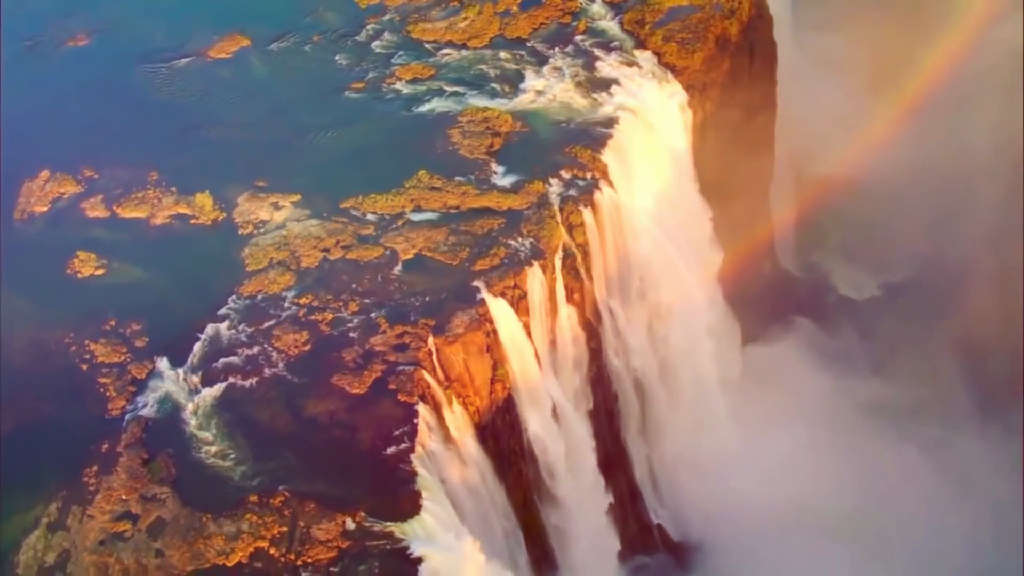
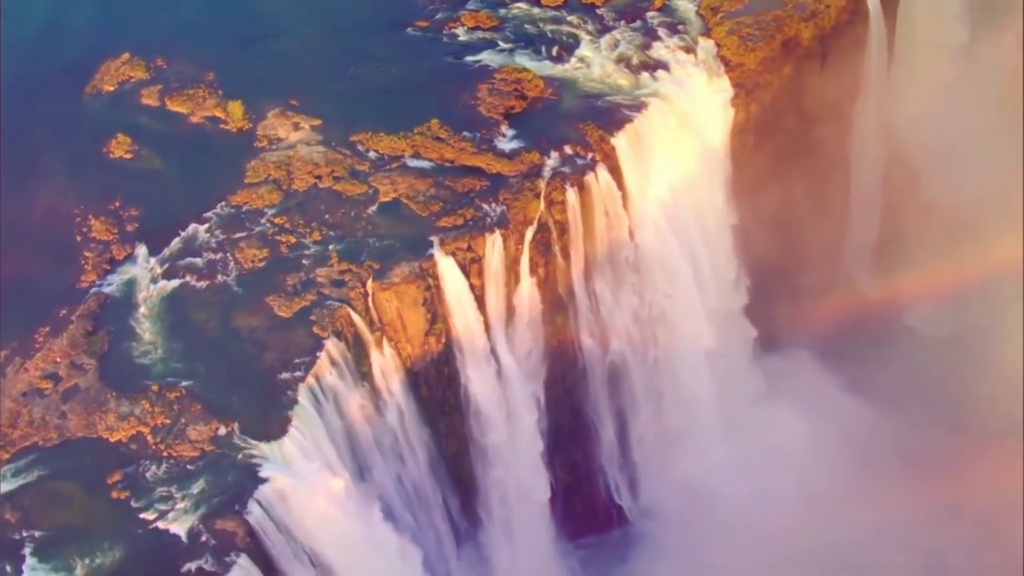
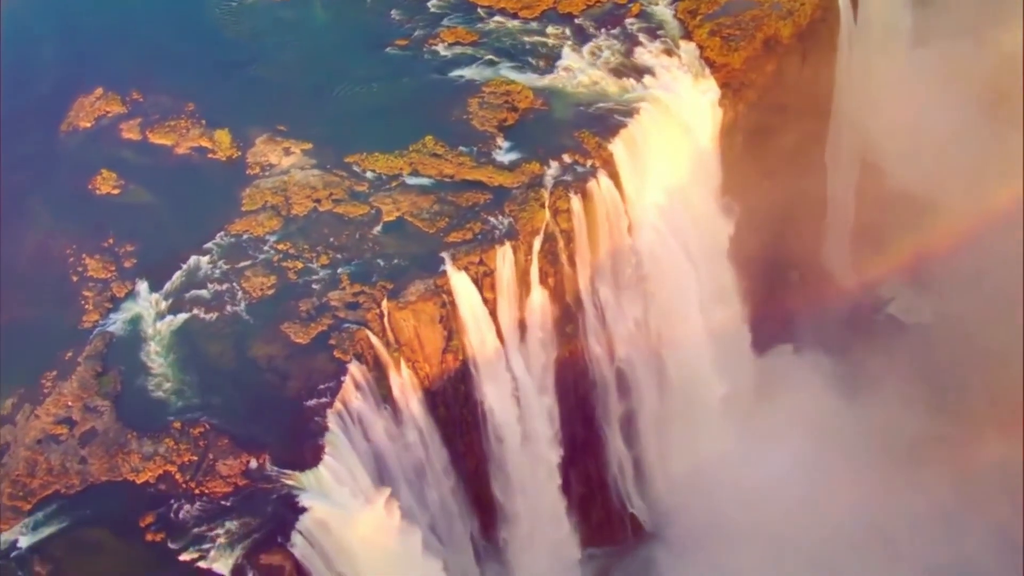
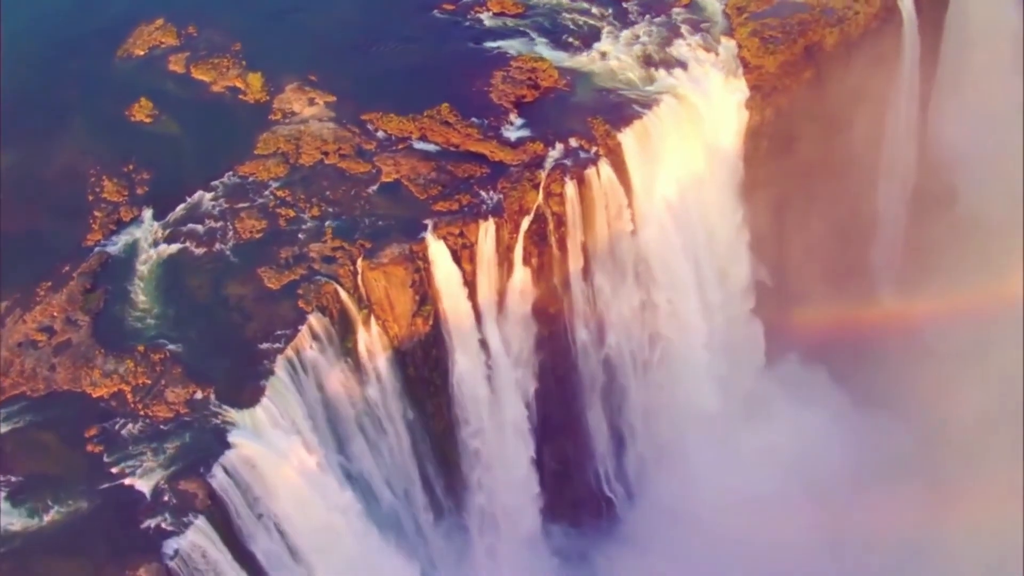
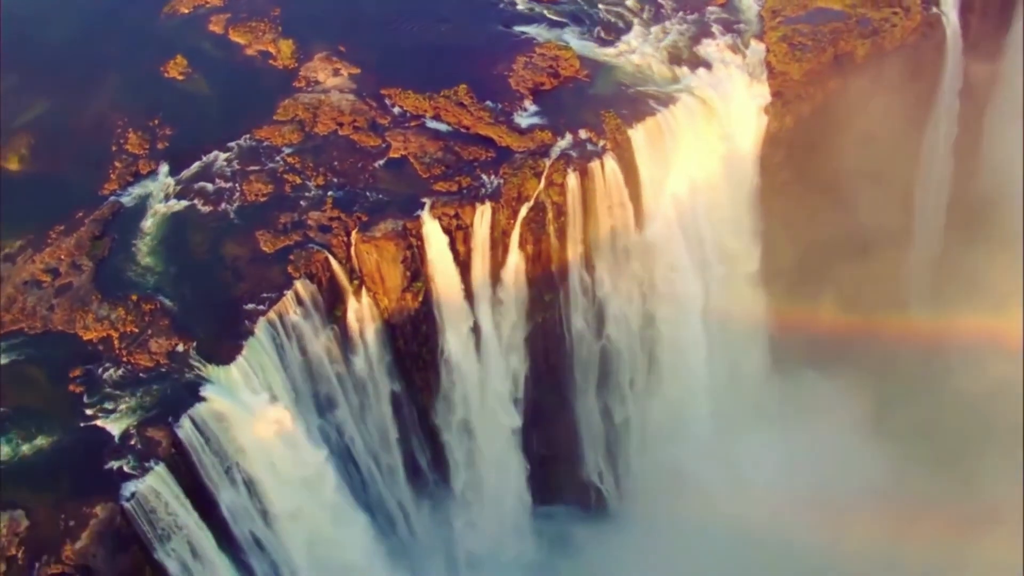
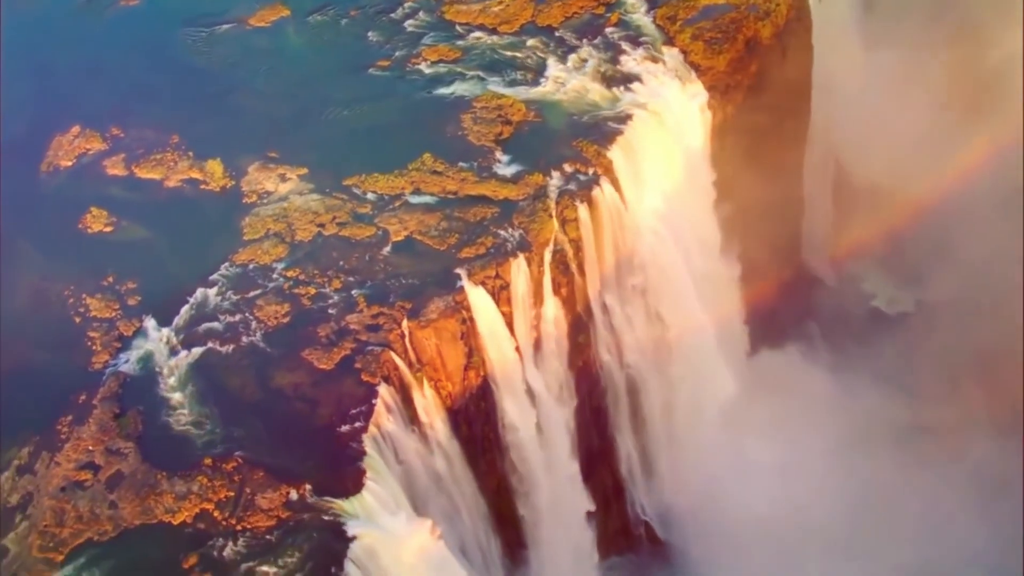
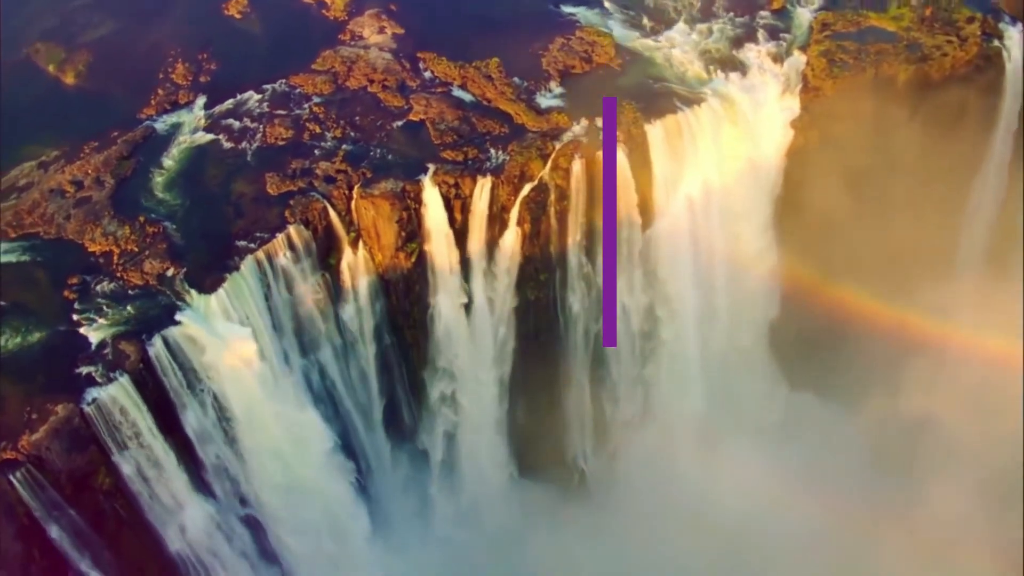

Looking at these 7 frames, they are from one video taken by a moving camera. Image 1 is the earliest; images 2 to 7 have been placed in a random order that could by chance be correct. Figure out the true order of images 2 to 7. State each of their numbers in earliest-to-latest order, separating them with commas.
6, 3, 2, 4, 5, 7
